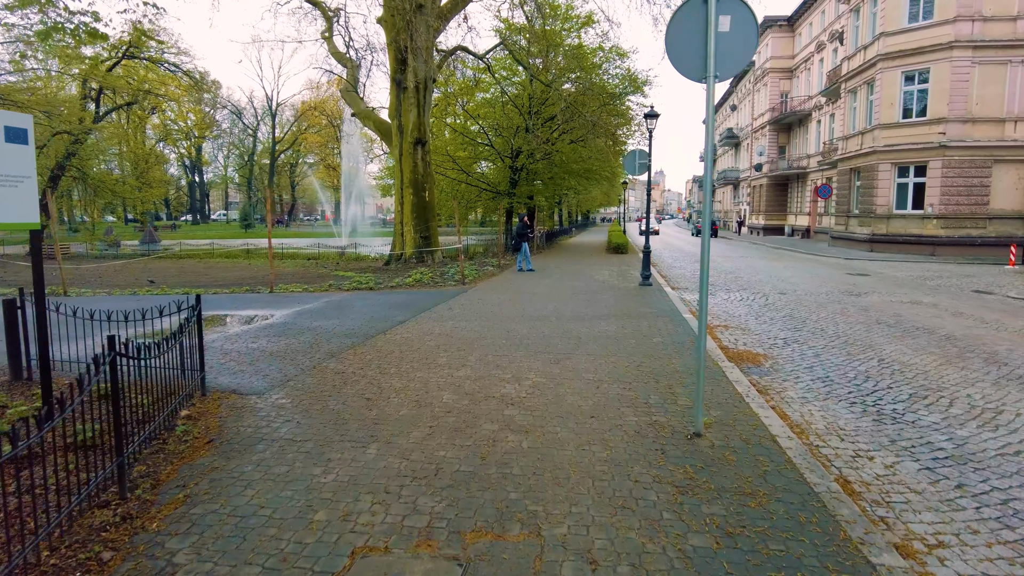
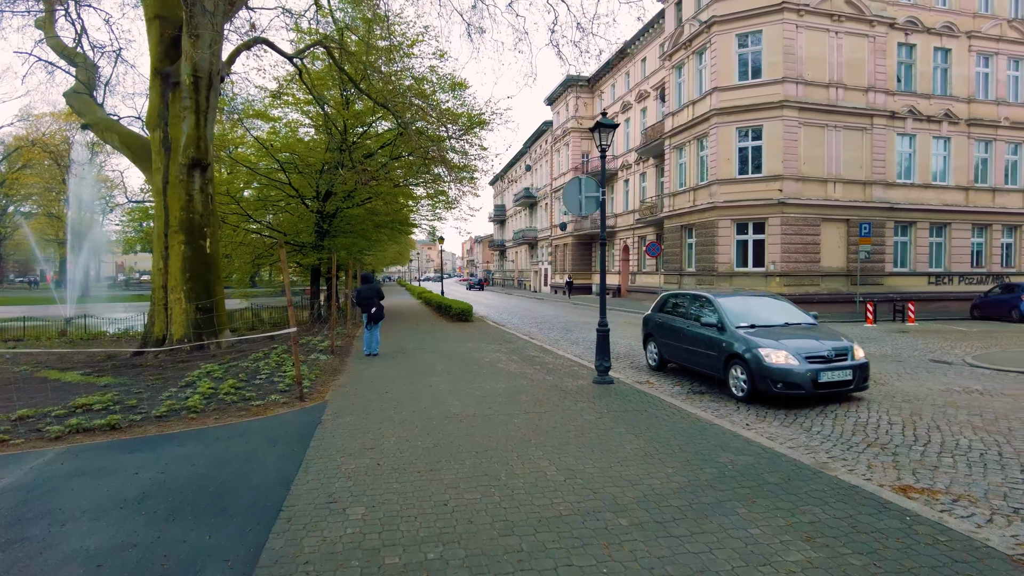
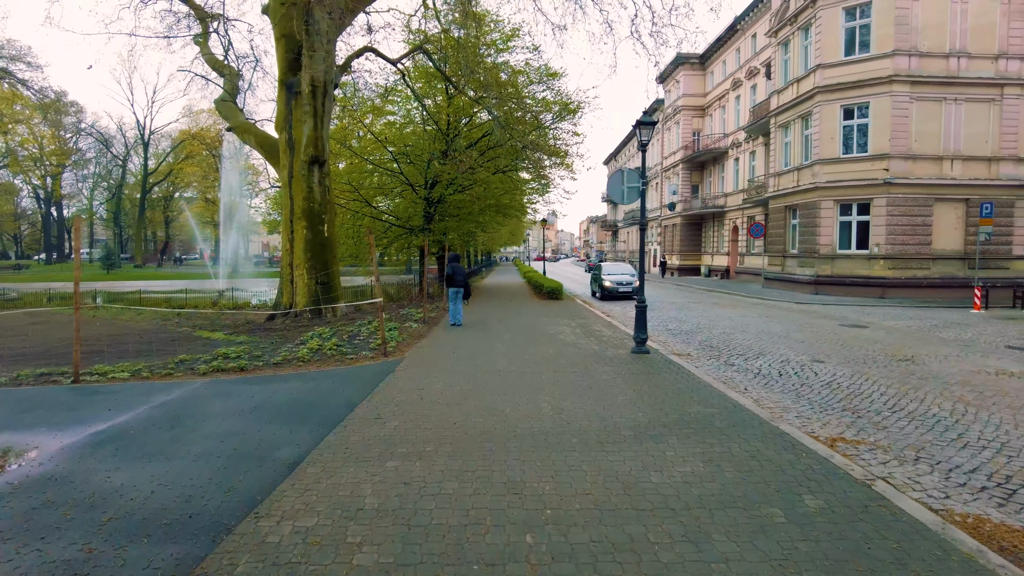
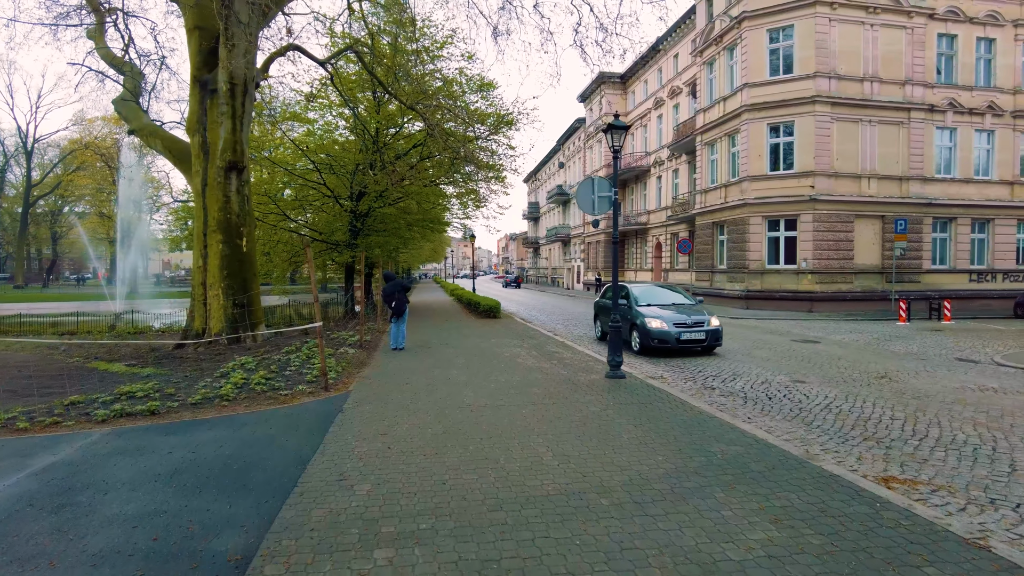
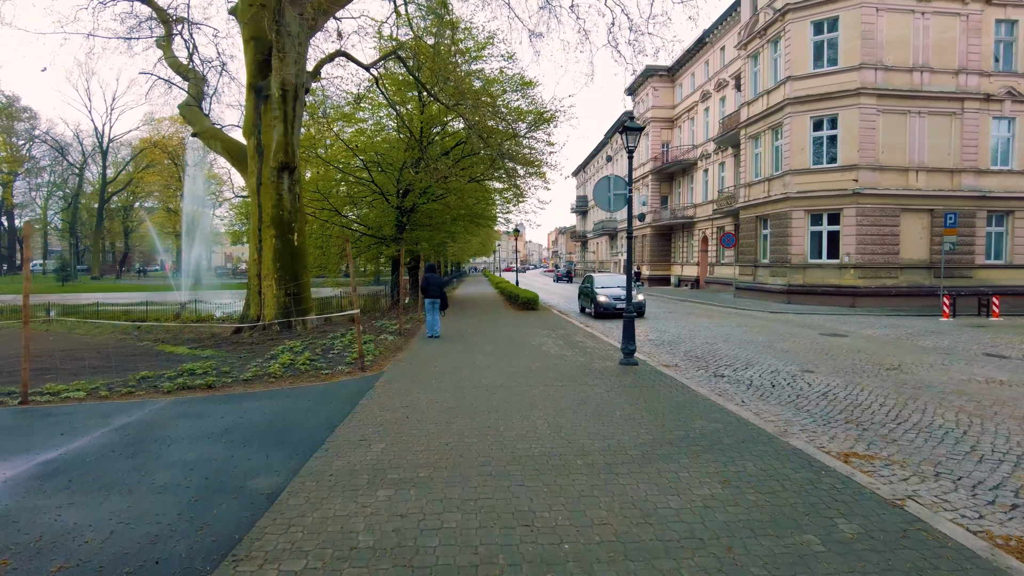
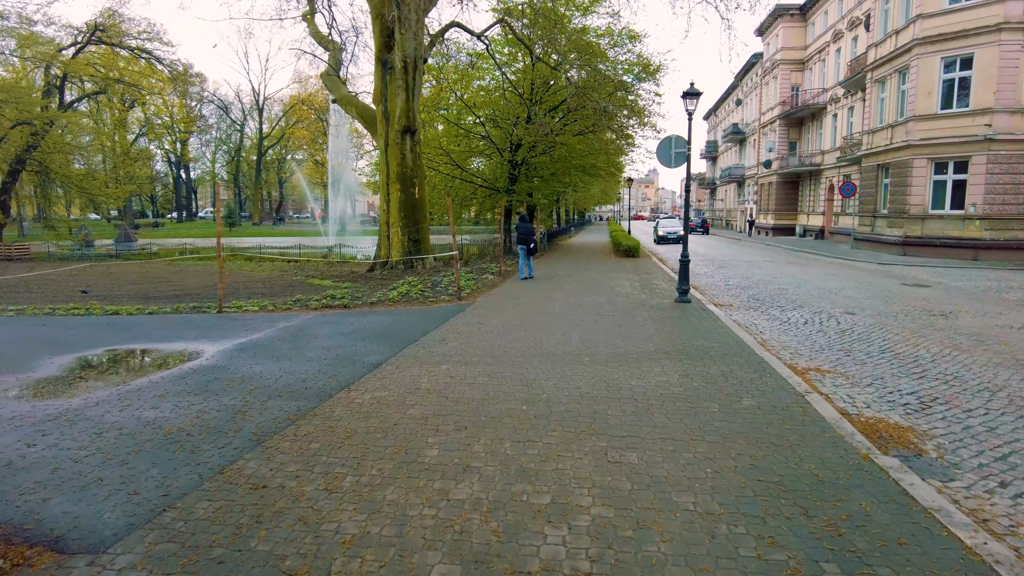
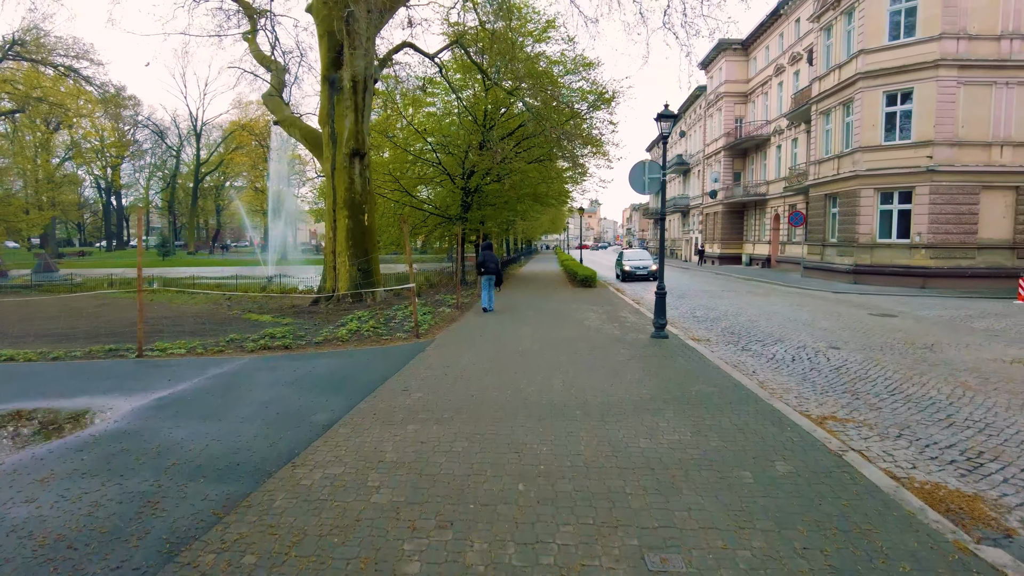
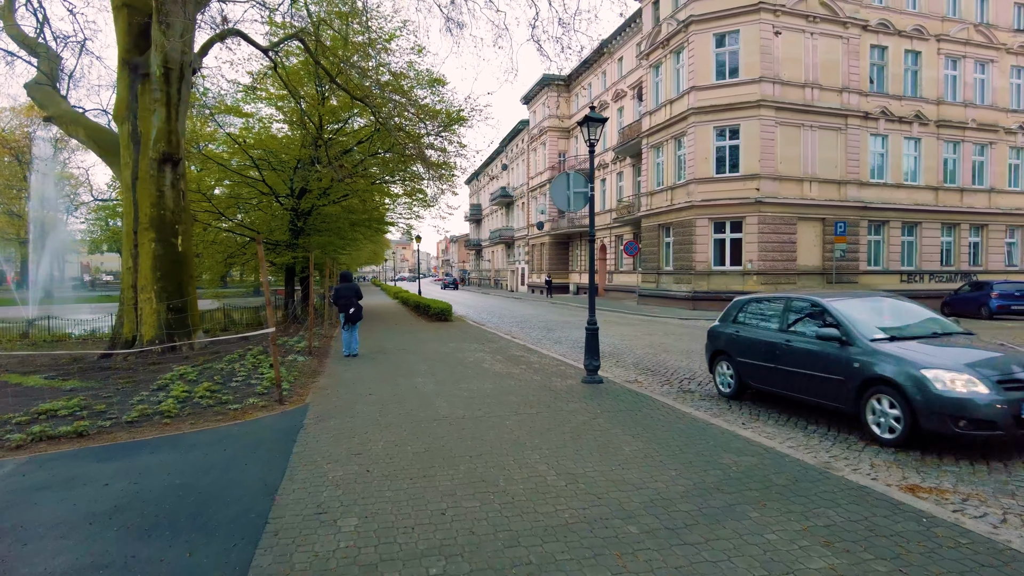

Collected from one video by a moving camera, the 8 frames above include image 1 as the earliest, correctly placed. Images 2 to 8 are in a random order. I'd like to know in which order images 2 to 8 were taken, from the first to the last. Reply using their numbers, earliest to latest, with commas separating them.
6, 7, 3, 5, 4, 2, 8
